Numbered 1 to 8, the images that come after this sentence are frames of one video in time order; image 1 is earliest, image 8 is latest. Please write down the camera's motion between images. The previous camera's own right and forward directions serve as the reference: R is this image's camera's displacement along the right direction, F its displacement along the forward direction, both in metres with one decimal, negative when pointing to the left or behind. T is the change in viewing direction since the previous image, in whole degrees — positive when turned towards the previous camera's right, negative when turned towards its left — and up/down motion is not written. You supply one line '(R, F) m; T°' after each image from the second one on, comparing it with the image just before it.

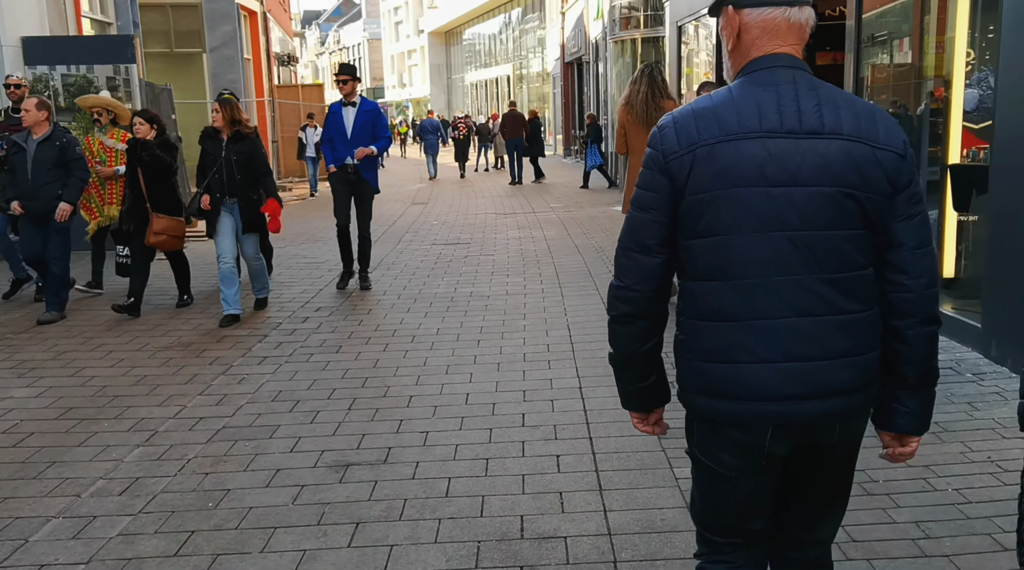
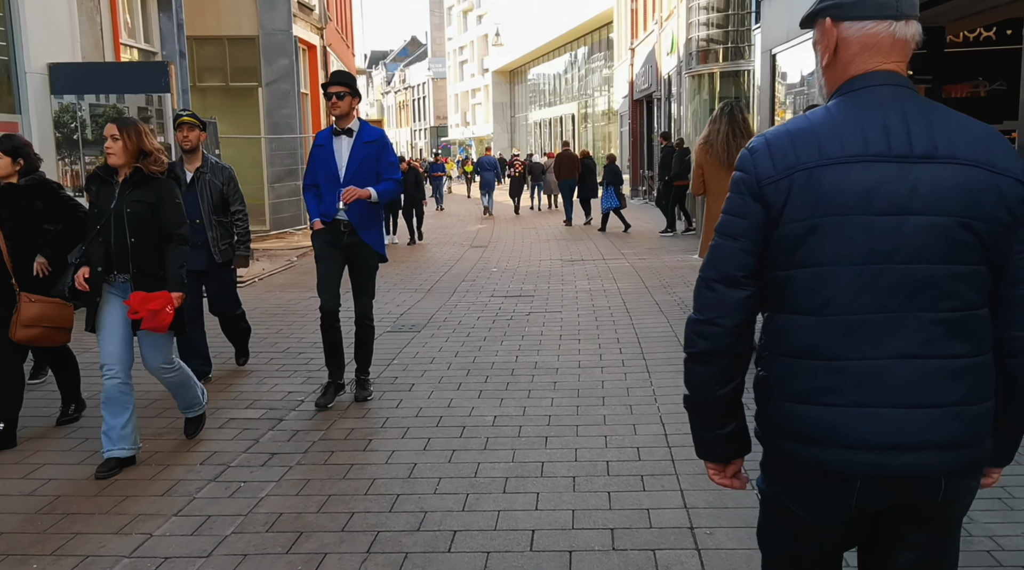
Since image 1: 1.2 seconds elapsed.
(-0.1, +1.3) m; -4°
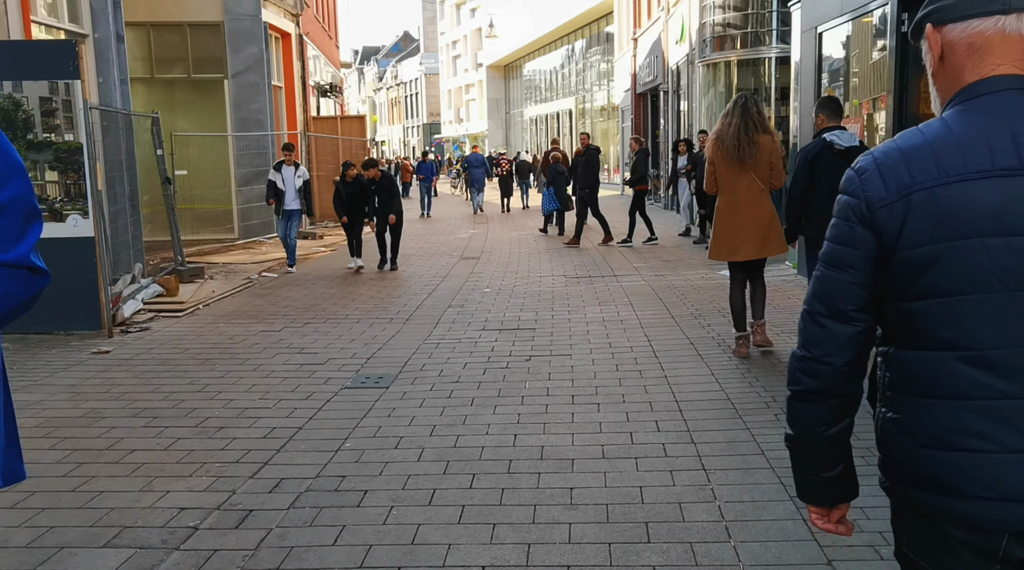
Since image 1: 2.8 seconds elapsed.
(0.0, +1.8) m; 0°
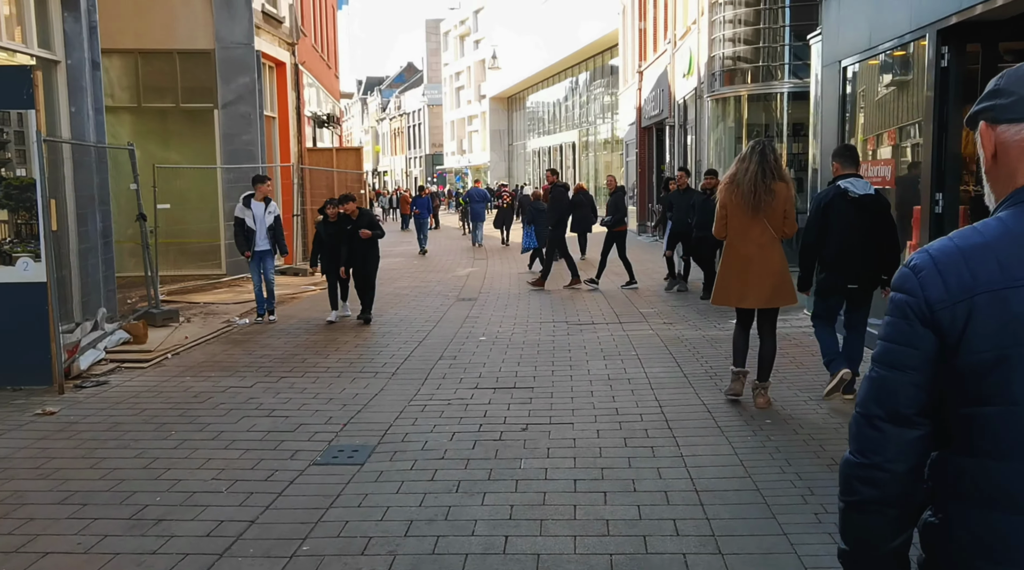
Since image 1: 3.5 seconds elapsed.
(0.0, +0.7) m; 0°
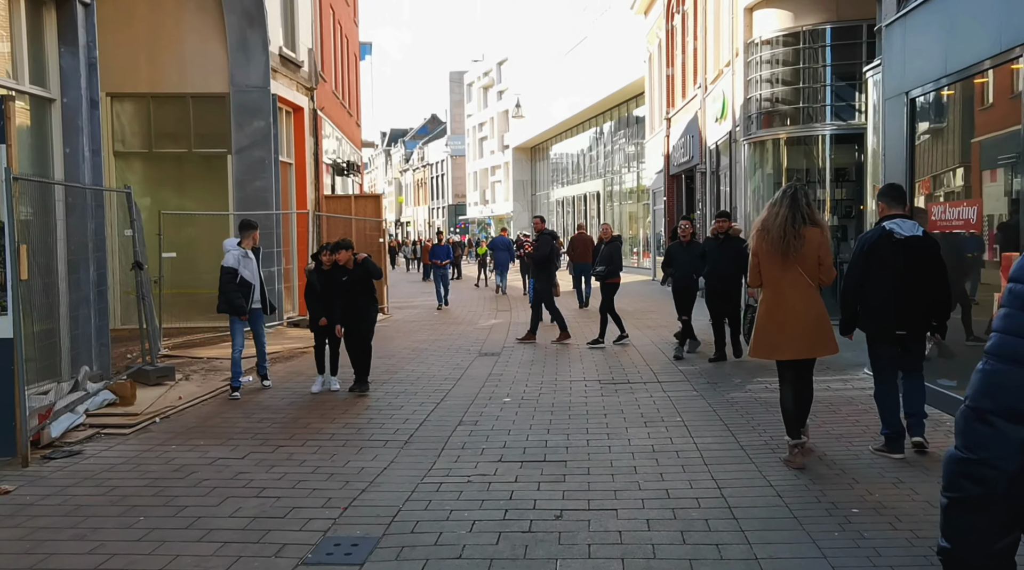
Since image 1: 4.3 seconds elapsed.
(0.0, +0.9) m; -1°
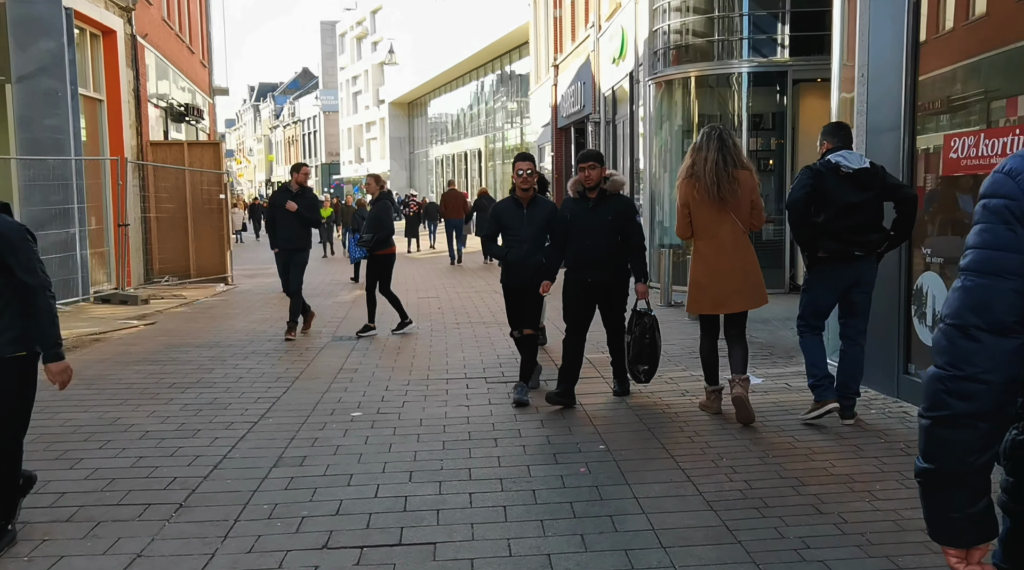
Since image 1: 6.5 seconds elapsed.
(+0.2, +2.5) m; +7°
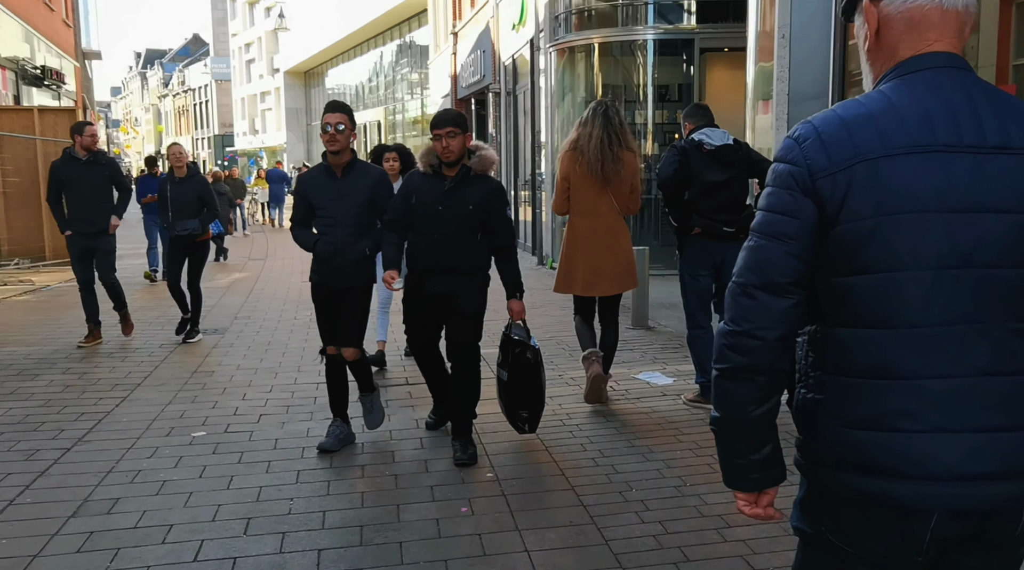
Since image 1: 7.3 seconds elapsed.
(+0.2, +0.9) m; +6°
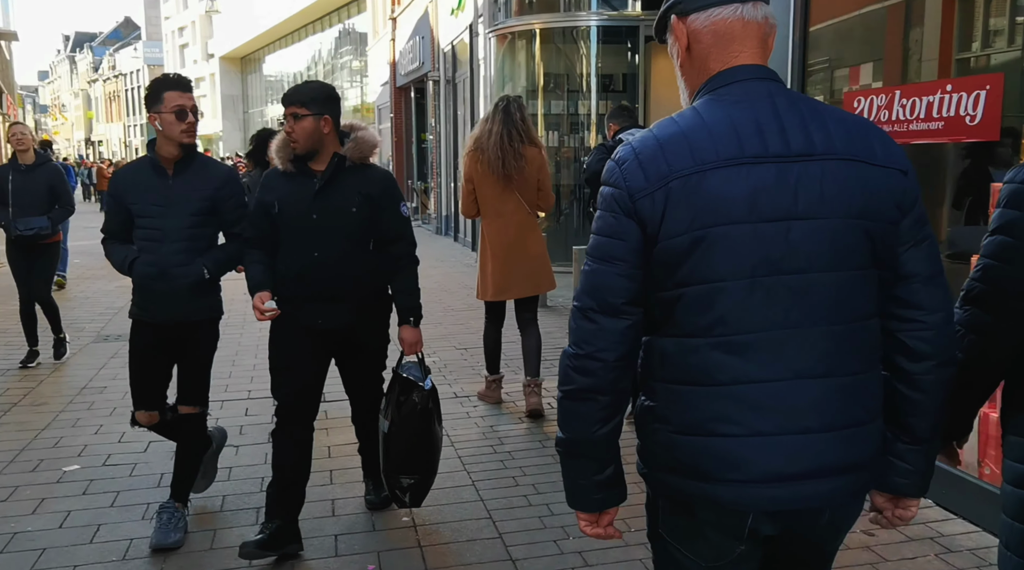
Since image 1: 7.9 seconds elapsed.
(+0.1, +0.6) m; +3°
